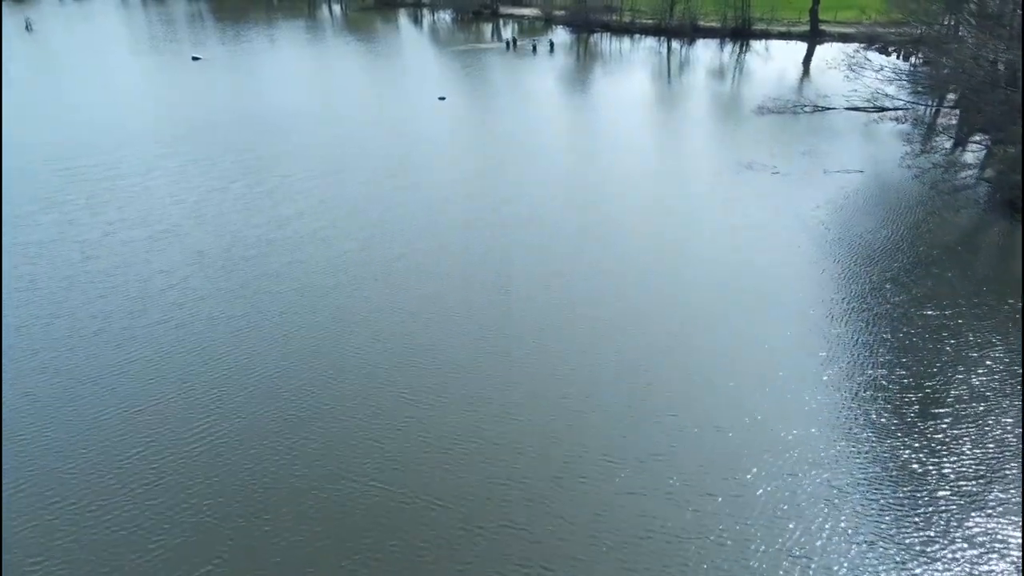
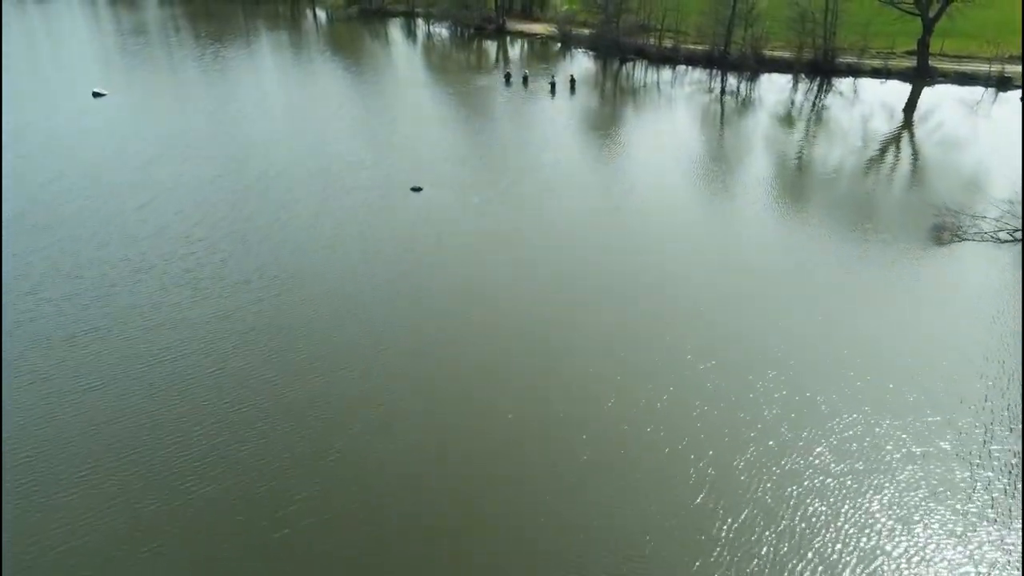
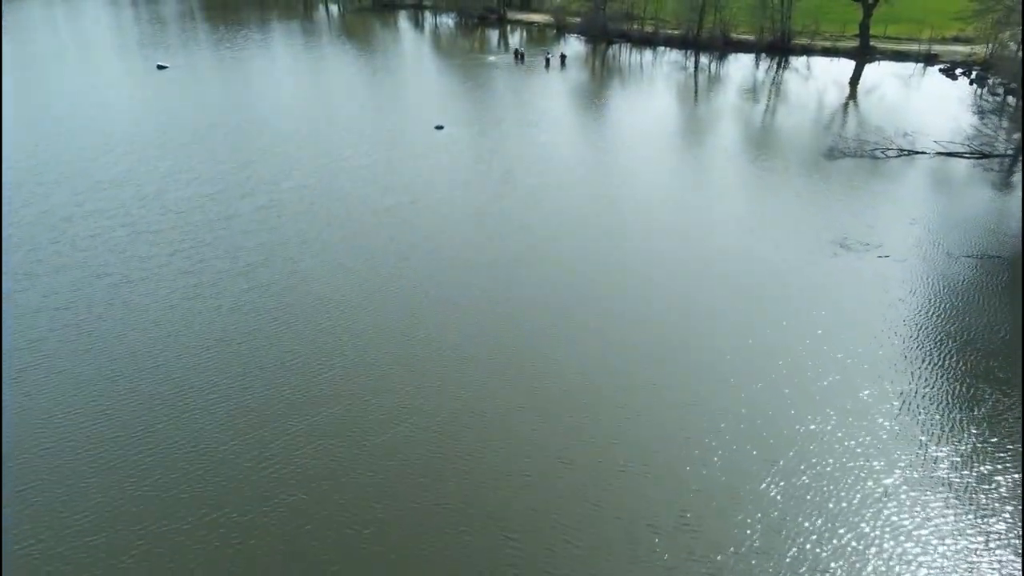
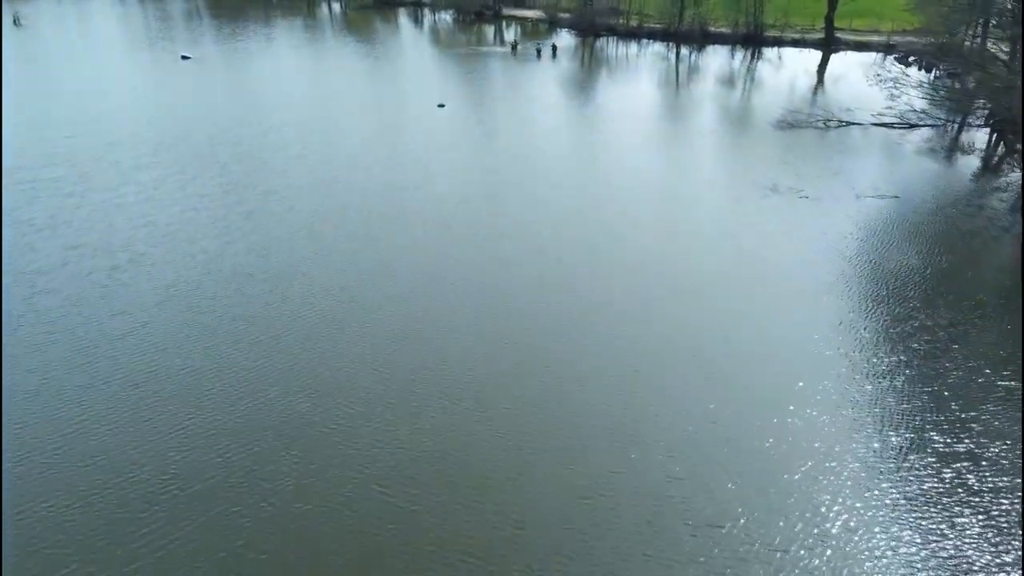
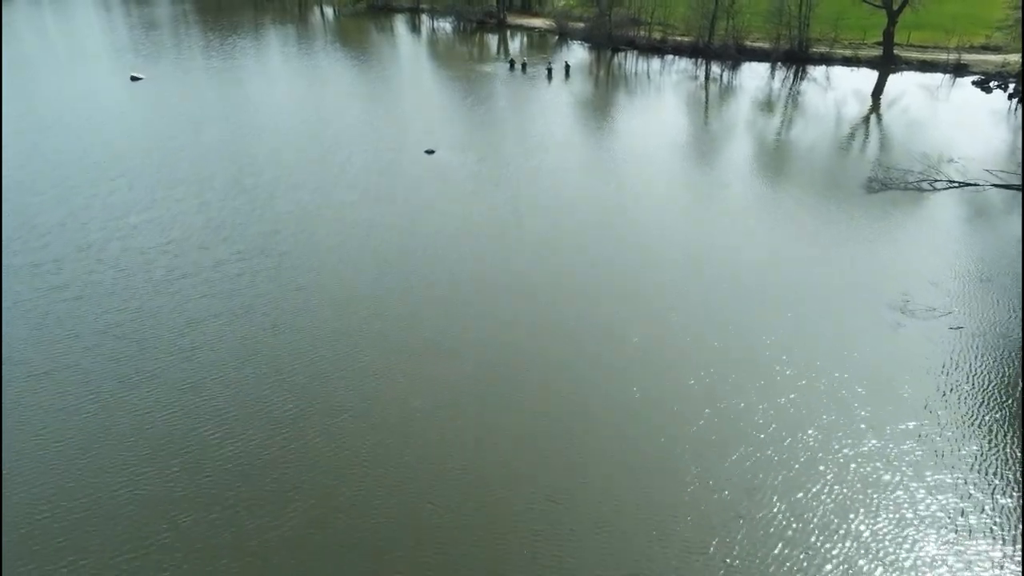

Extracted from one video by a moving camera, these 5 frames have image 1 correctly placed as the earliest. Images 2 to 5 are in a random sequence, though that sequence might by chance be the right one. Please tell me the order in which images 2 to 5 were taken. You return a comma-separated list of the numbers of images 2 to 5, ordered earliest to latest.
4, 3, 5, 2
